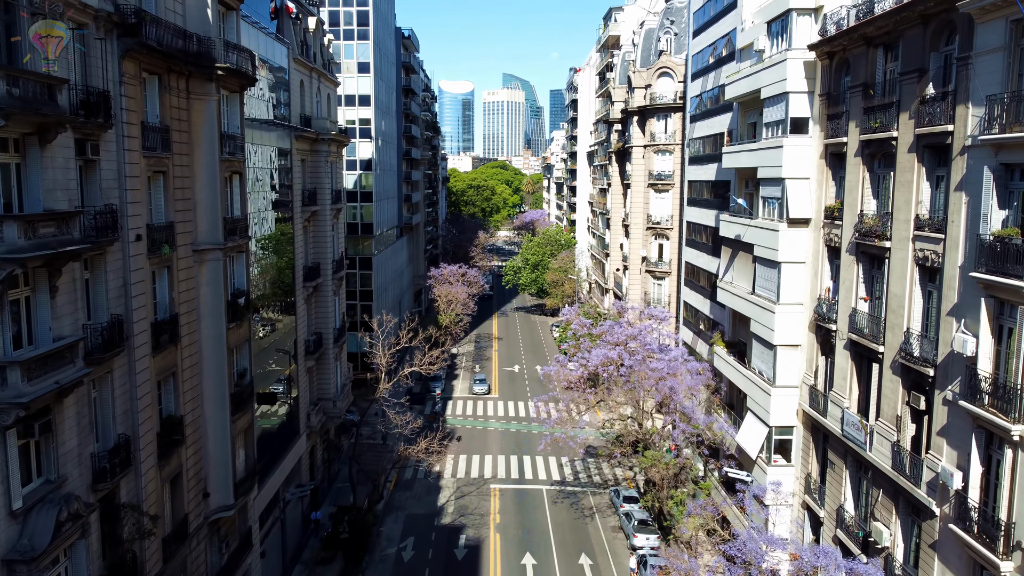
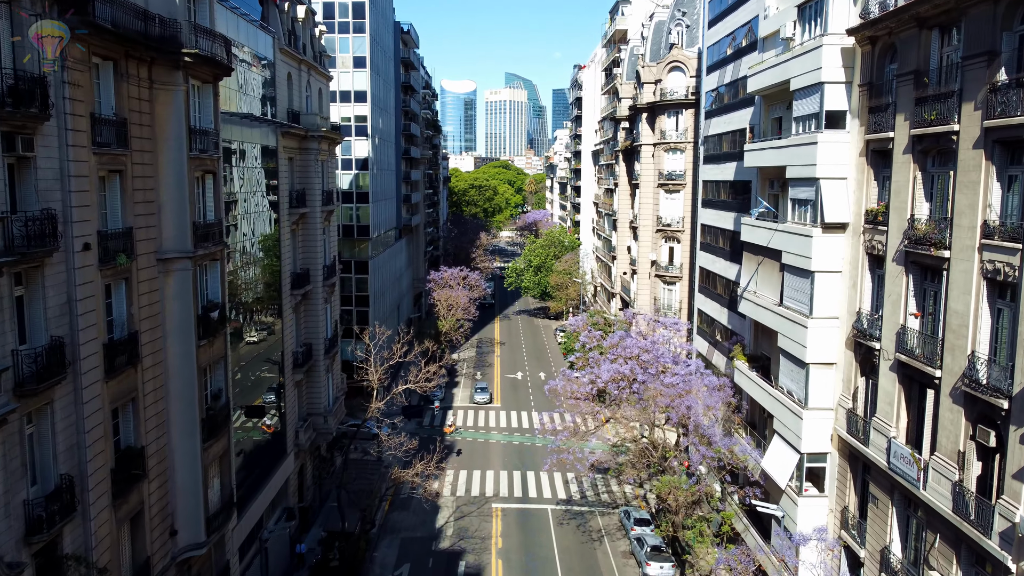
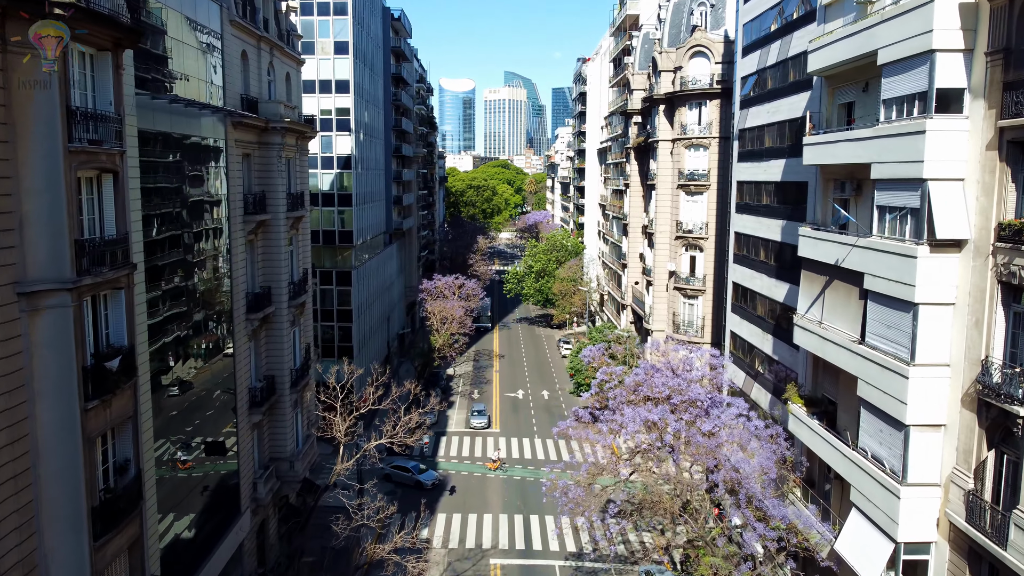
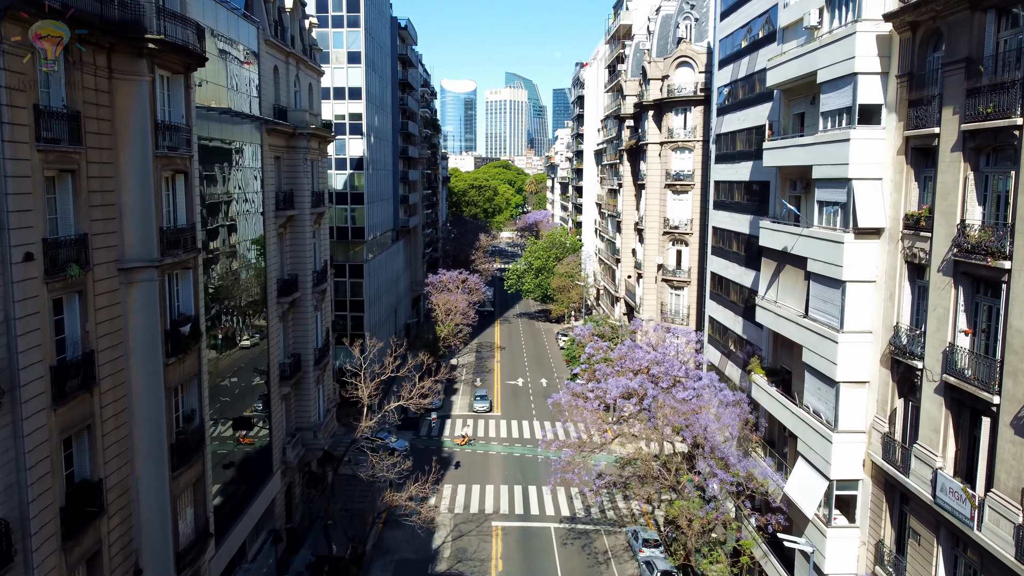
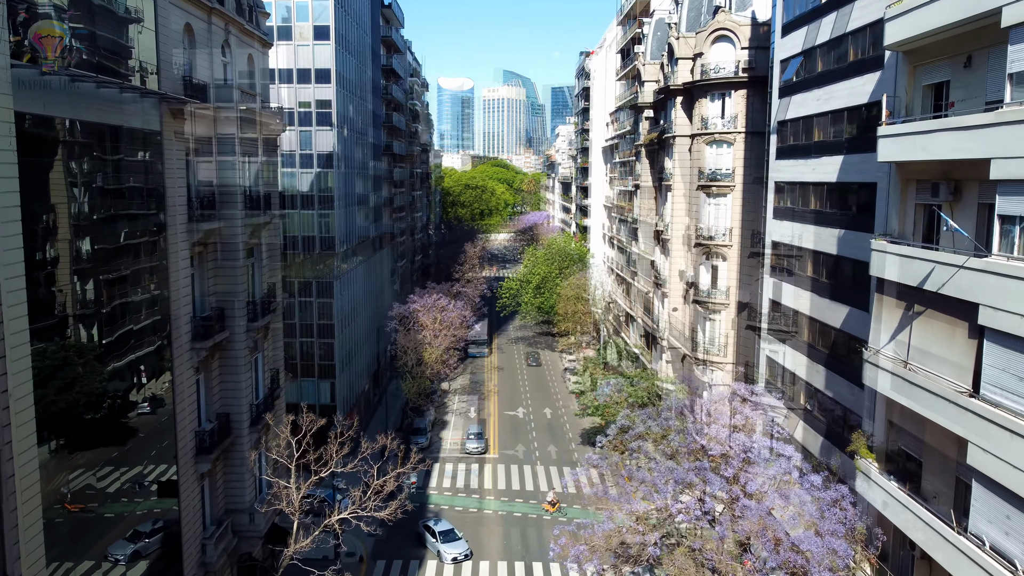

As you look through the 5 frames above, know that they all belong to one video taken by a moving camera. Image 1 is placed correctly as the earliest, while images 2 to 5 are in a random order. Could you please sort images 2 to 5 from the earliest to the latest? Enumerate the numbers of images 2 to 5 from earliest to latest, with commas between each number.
2, 4, 3, 5
